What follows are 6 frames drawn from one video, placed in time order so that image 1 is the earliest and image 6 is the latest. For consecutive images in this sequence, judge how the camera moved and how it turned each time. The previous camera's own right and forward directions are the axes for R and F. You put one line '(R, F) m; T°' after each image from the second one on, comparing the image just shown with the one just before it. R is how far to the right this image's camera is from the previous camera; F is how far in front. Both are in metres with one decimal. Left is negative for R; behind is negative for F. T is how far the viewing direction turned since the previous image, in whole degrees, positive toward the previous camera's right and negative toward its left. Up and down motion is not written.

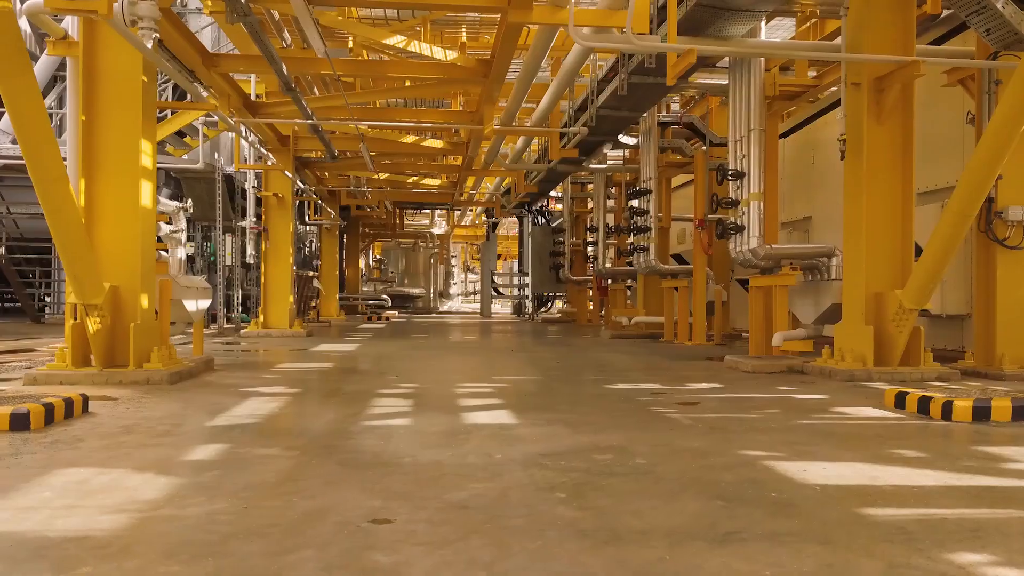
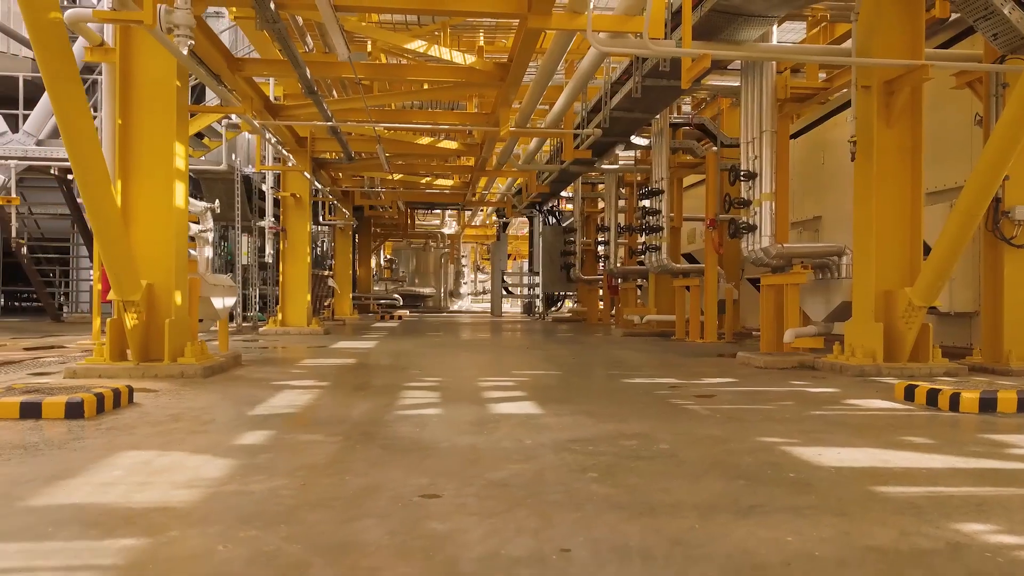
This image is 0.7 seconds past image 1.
(-0.1, -0.2) m; 0°
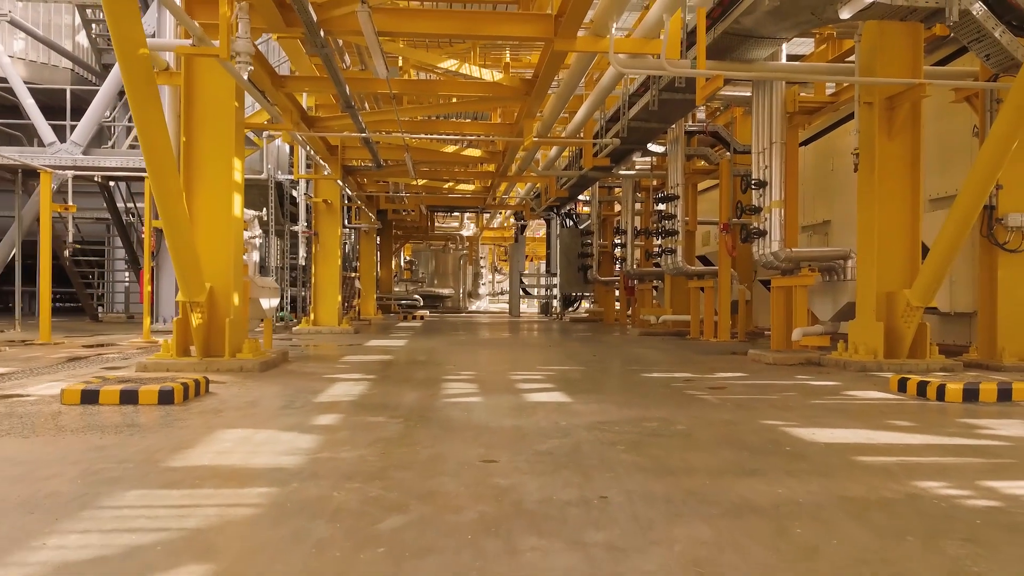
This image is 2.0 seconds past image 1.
(-0.1, -0.5) m; -1°
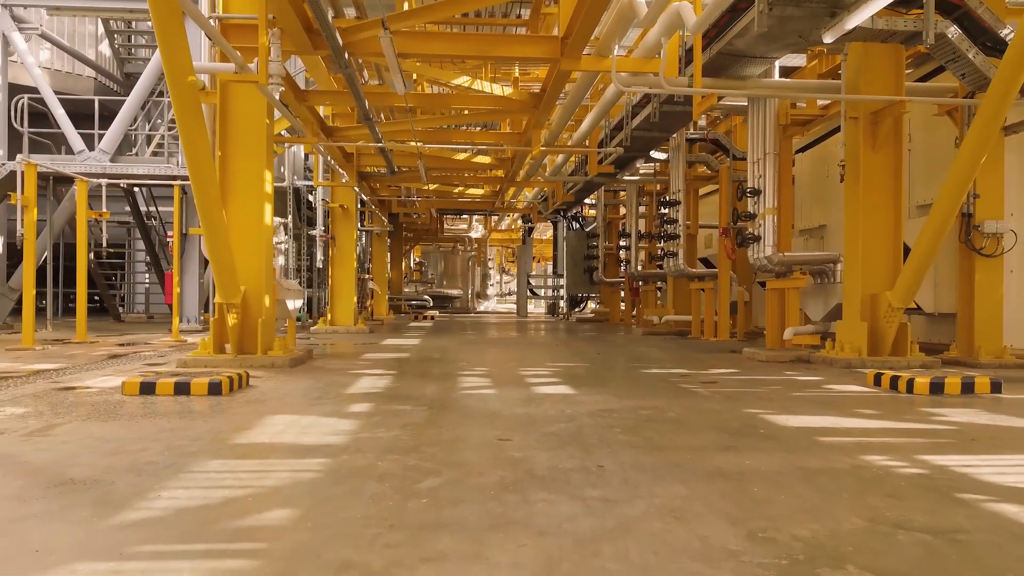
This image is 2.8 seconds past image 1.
(0.0, -0.5) m; -1°
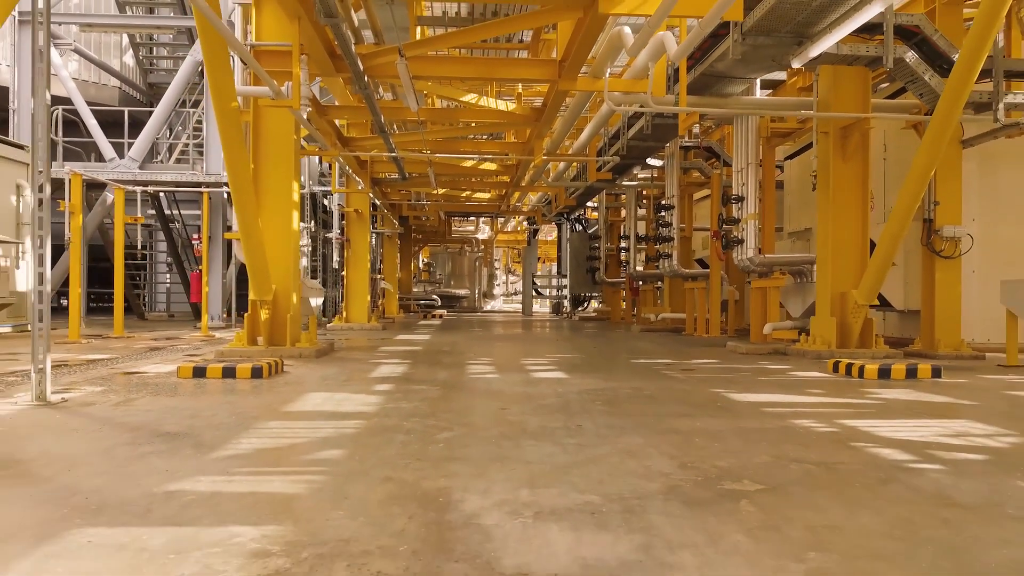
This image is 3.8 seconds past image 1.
(0.0, -0.8) m; -1°
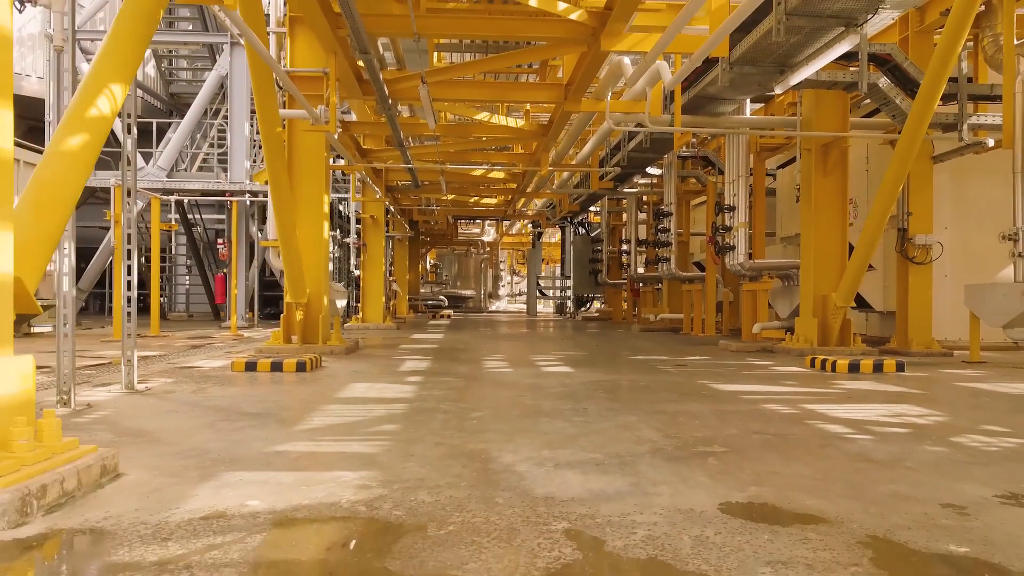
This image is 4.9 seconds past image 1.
(-0.1, -0.8) m; 0°
